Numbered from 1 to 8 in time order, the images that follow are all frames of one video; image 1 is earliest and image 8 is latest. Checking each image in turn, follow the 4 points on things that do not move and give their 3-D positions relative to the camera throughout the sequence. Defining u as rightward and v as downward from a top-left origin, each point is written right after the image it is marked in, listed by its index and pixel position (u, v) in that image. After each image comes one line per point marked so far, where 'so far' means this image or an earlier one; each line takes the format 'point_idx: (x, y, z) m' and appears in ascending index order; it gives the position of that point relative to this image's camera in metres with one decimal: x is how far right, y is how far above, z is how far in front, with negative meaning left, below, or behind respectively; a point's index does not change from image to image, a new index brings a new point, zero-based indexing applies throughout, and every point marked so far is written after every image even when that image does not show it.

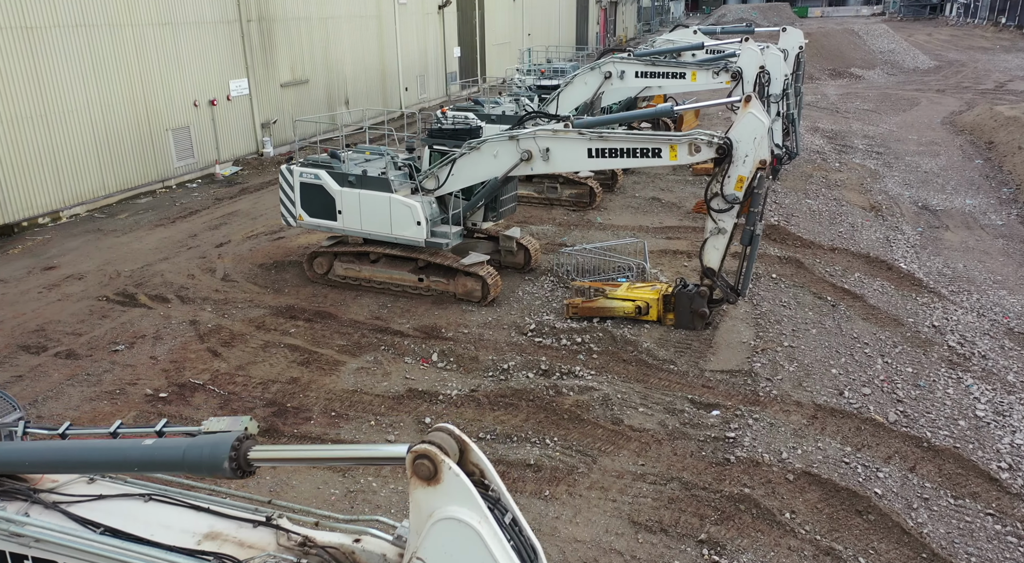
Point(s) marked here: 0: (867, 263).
0: (+5.7, +0.3, +13.0) m
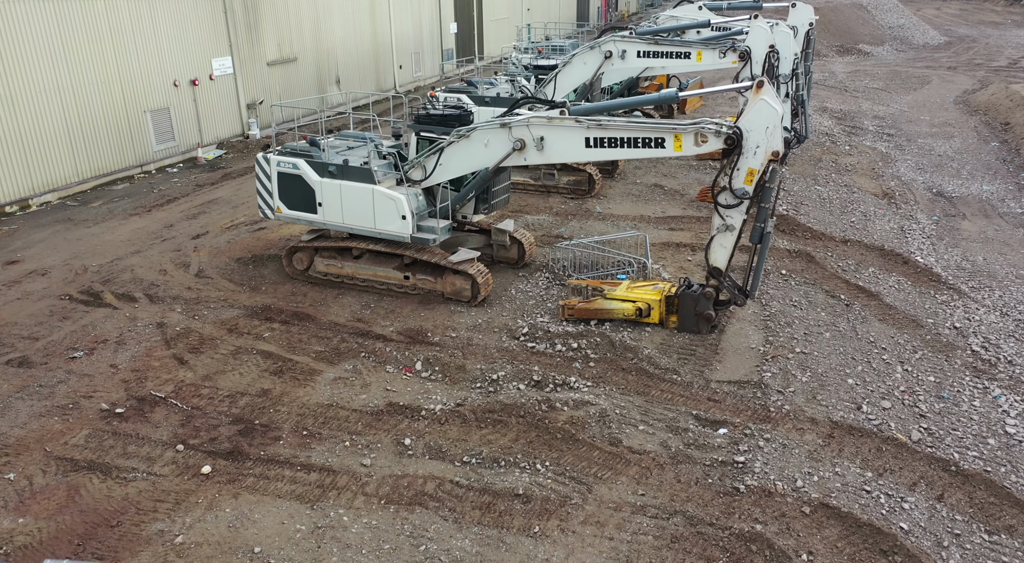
0: (+5.6, +0.4, +12.3) m
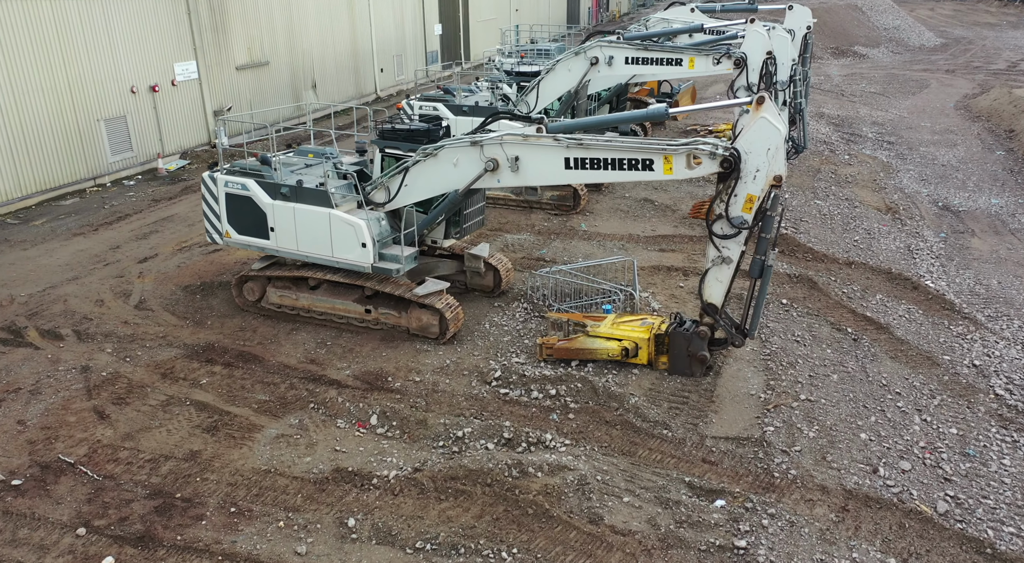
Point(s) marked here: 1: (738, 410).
0: (+5.3, 0.0, +11.4) m
1: (+2.1, -1.2, +7.5) m
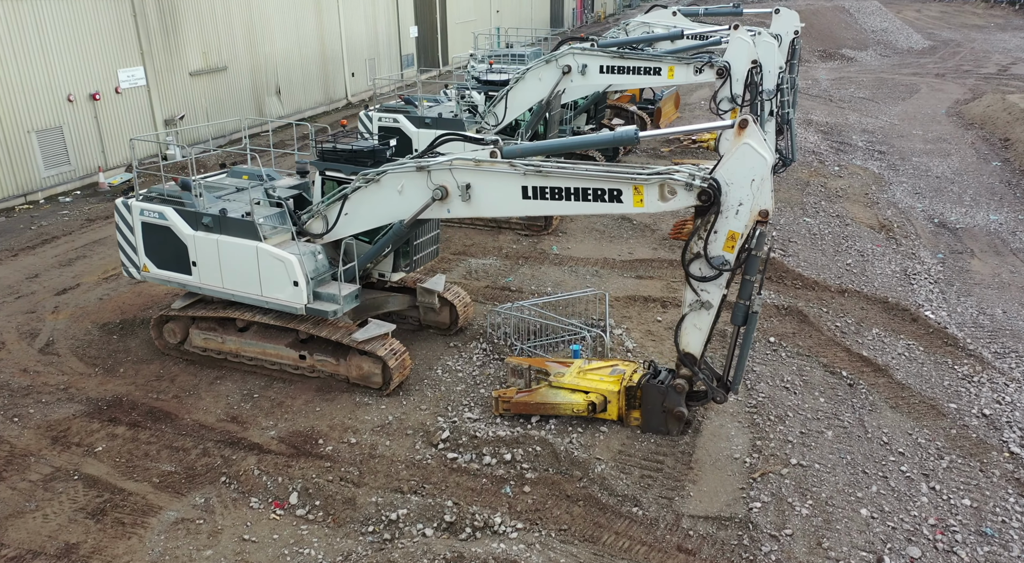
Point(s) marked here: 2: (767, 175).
0: (+4.8, -0.4, +10.4) m
1: (+1.7, -1.6, +6.5) m
2: (+2.0, +0.8, +6.2) m
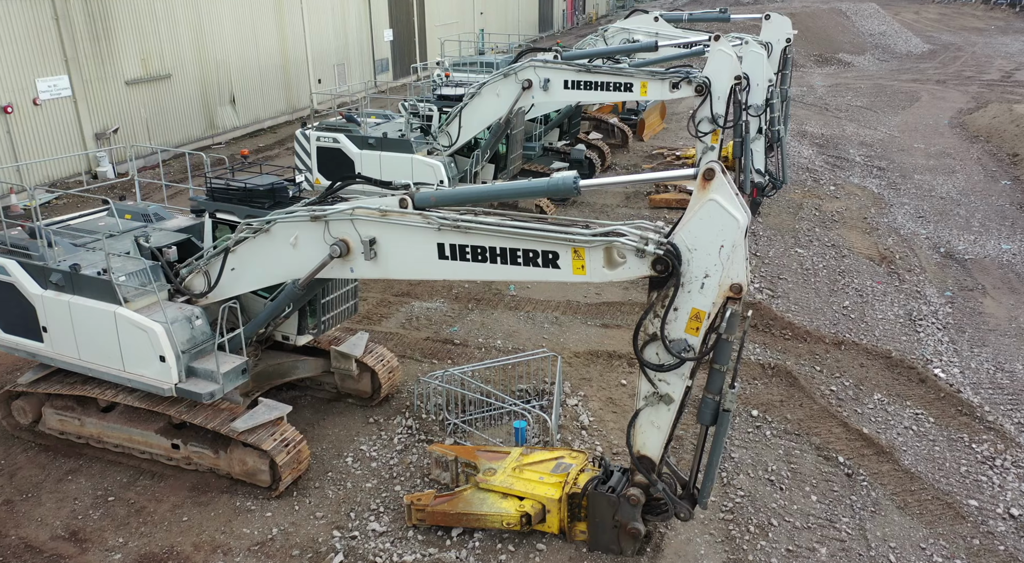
0: (+4.2, -1.0, +9.0) m
1: (+1.1, -2.2, +5.1) m
2: (+1.4, +0.2, +4.8) m
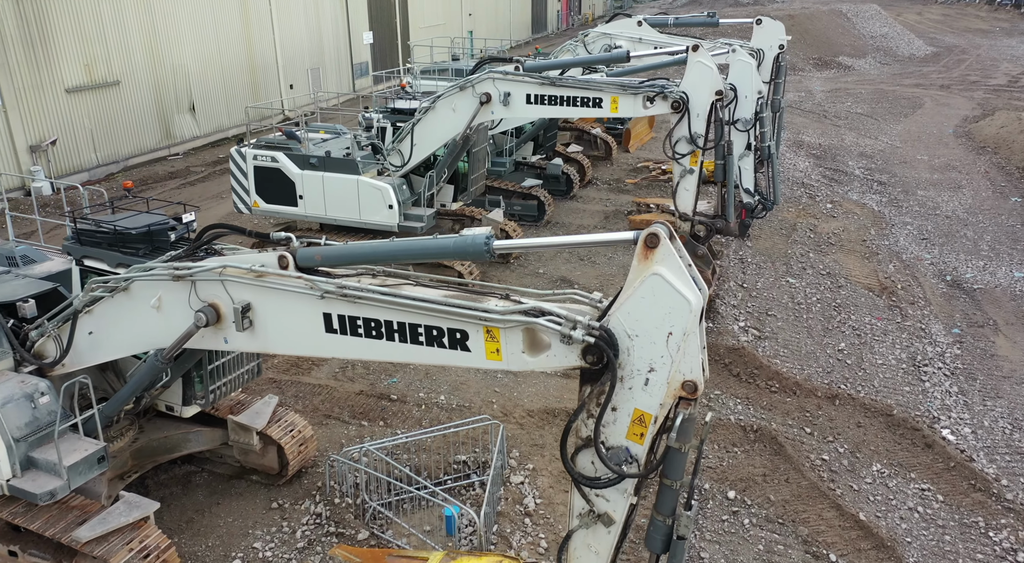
0: (+3.6, -1.4, +7.8) m
1: (+0.5, -2.6, +3.9) m
2: (+0.8, -0.2, +3.6) m
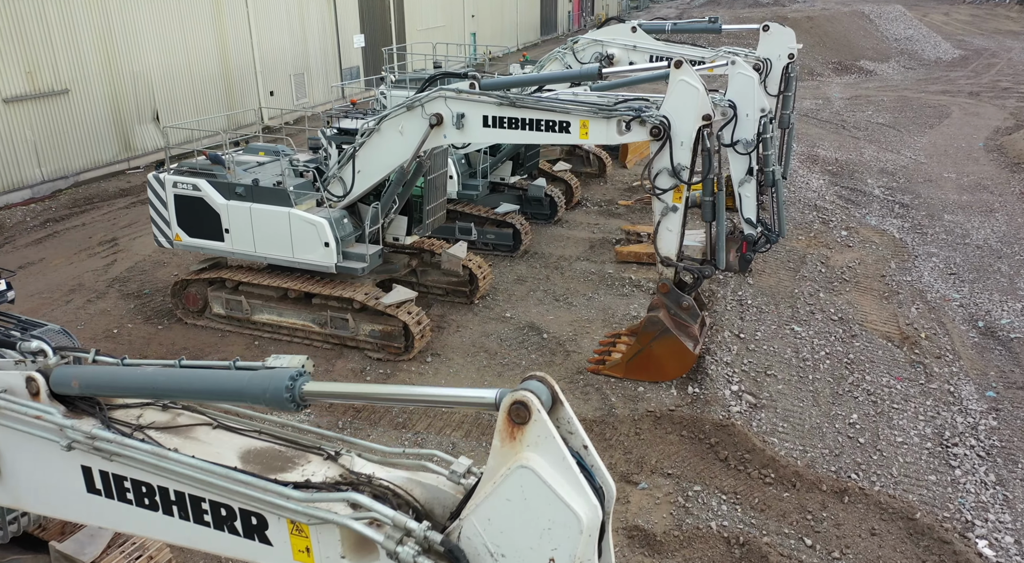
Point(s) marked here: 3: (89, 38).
0: (+3.1, -2.0, +6.3) m
1: (-0.1, -3.2, +2.5) m
2: (+0.2, -0.8, +2.2) m
3: (-7.9, +4.5, +15.0) m
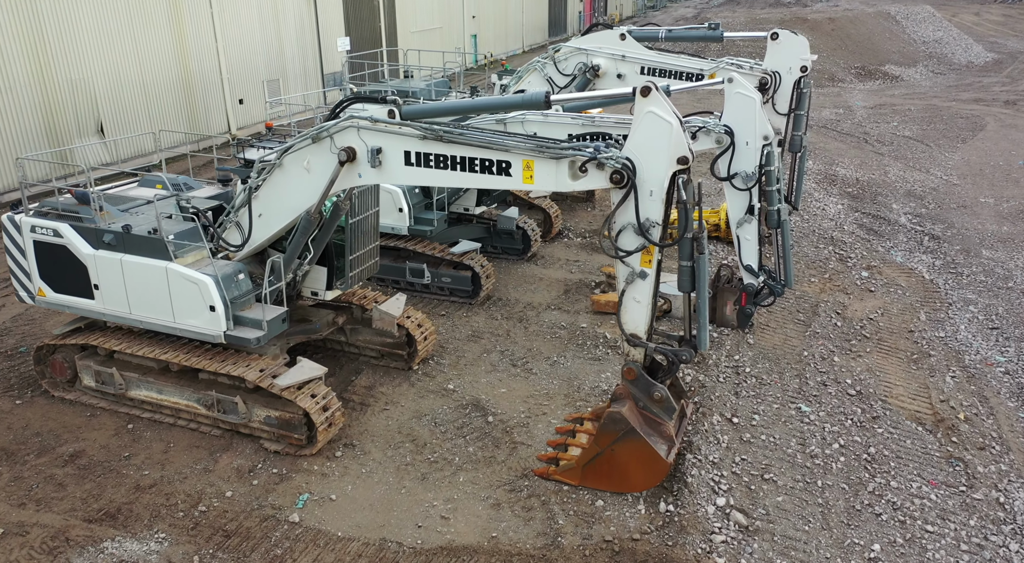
0: (+2.4, -2.7, +4.4) m
1: (-0.9, -3.8, +0.7) m
2: (-0.5, -1.4, +0.4) m
3: (-8.3, +3.9, +13.4) m
